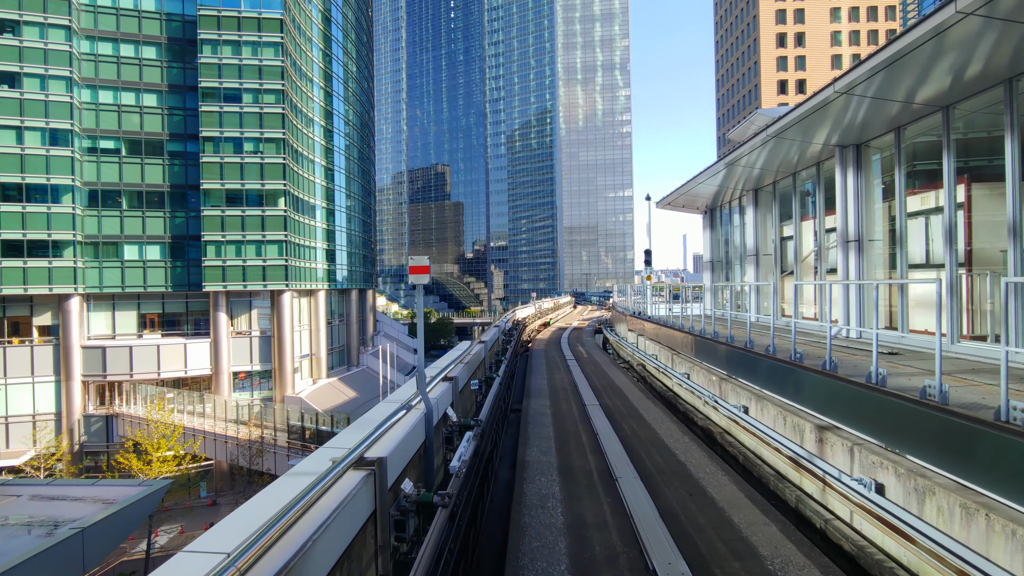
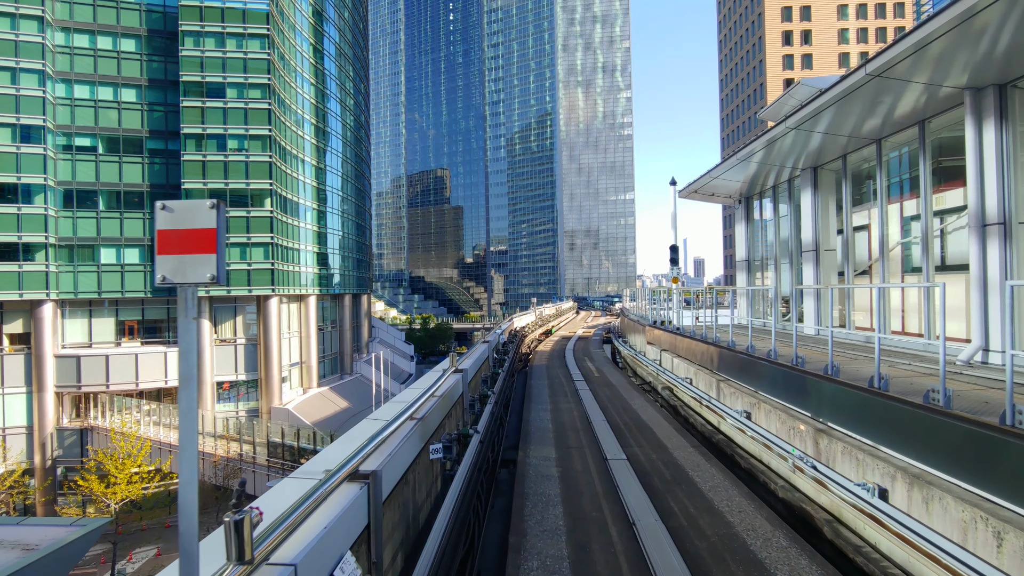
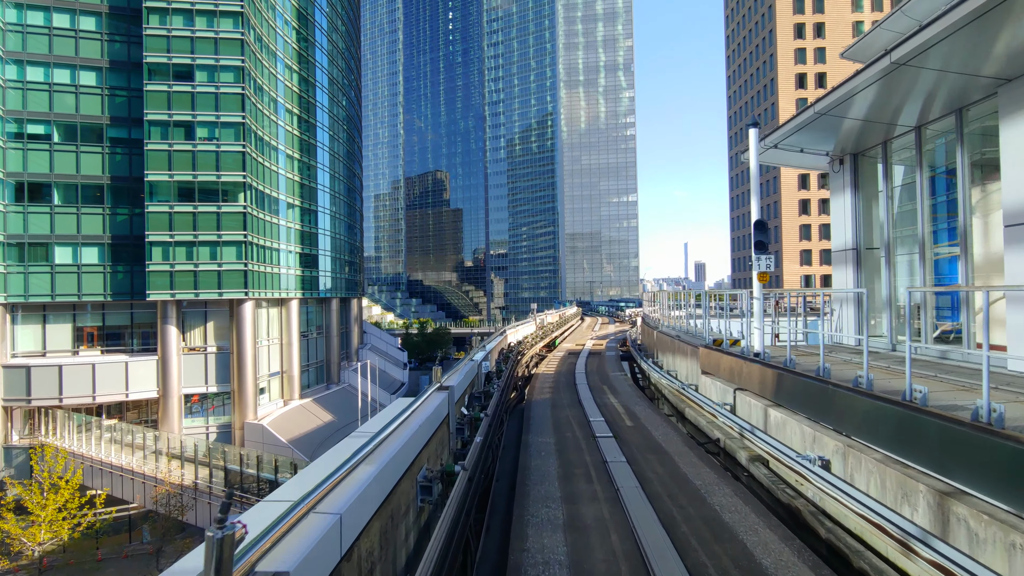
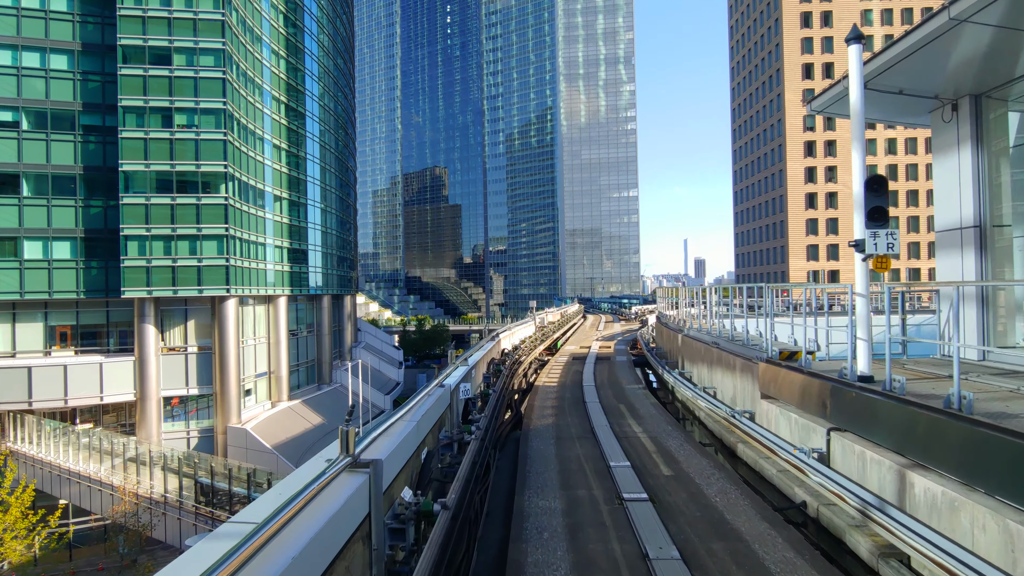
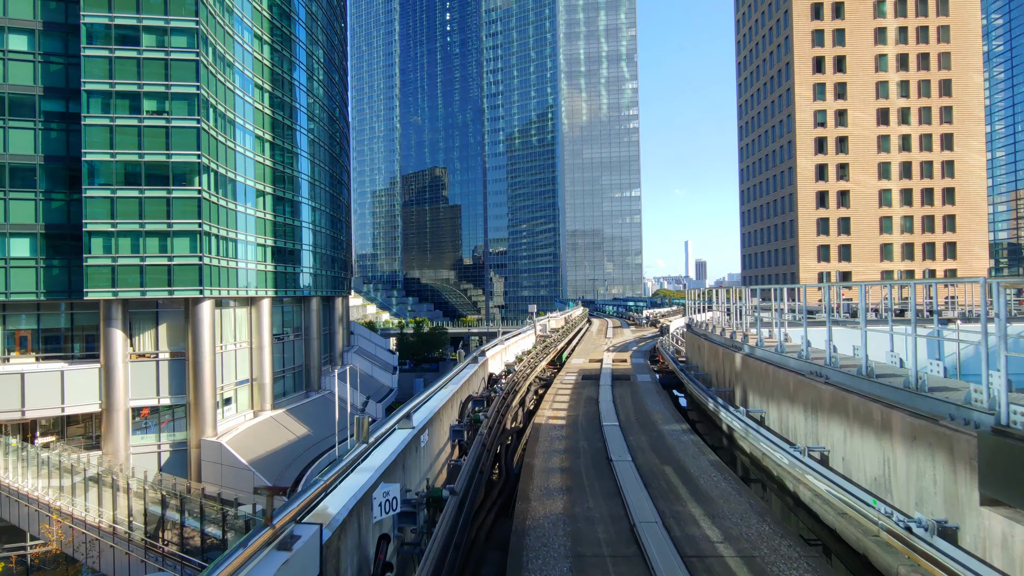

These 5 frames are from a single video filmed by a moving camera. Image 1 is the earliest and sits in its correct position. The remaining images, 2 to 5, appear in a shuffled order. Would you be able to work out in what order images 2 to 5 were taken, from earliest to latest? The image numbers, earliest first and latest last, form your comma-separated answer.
2, 3, 4, 5
